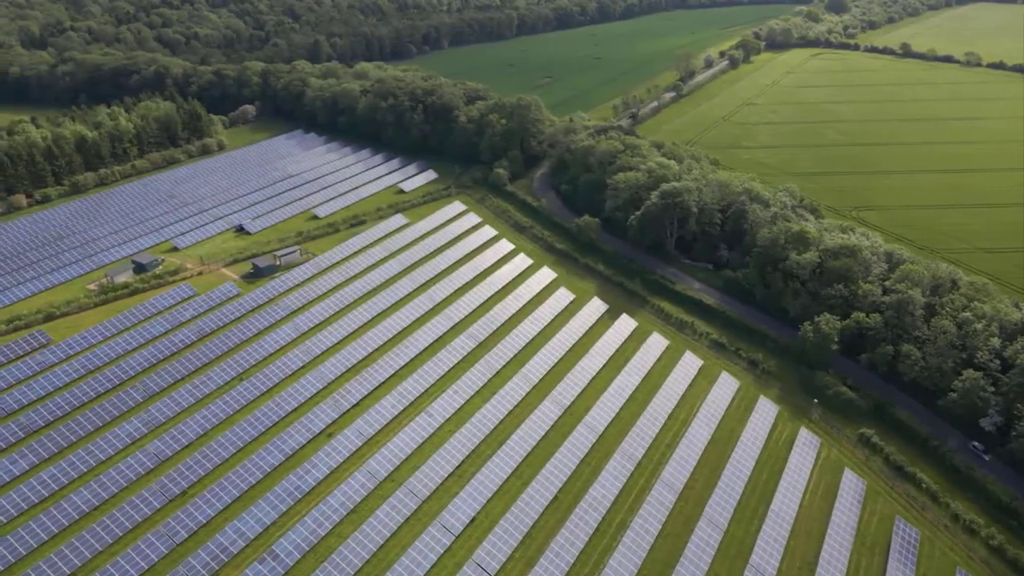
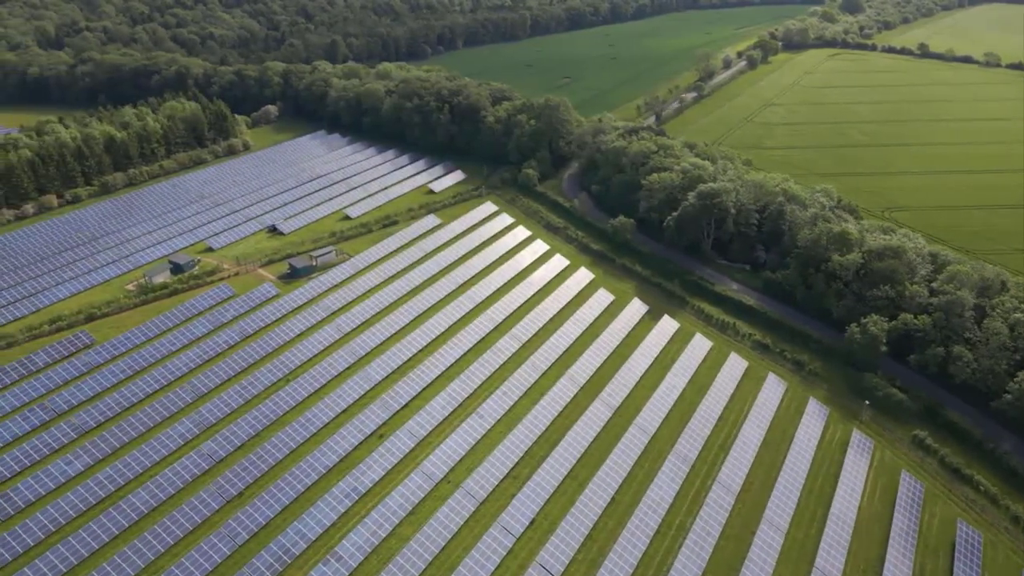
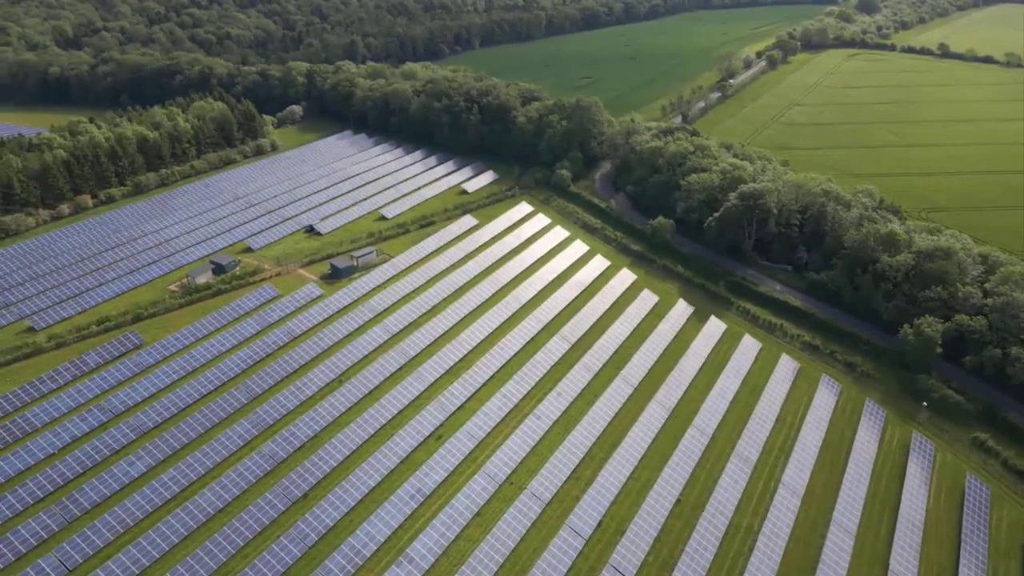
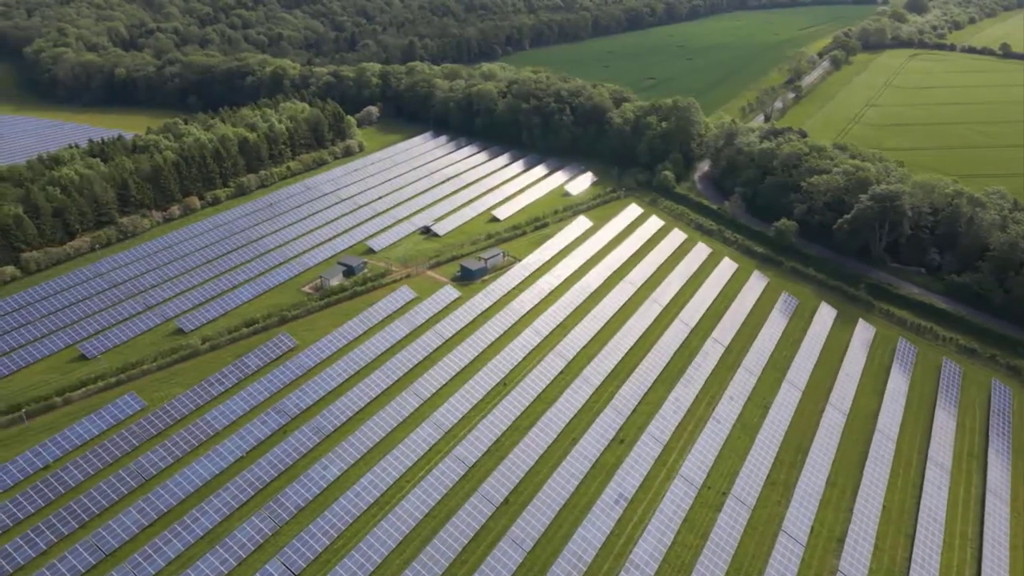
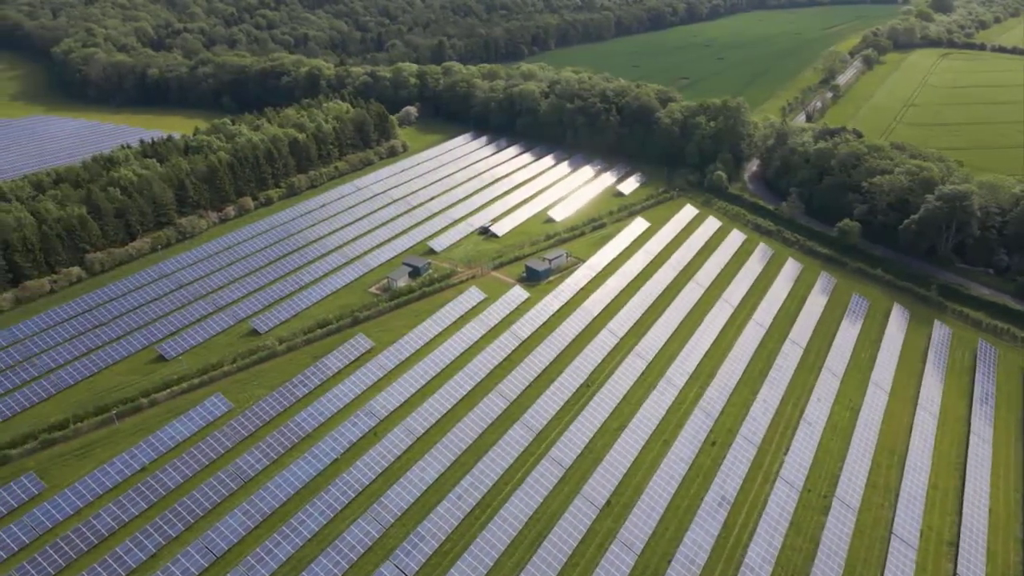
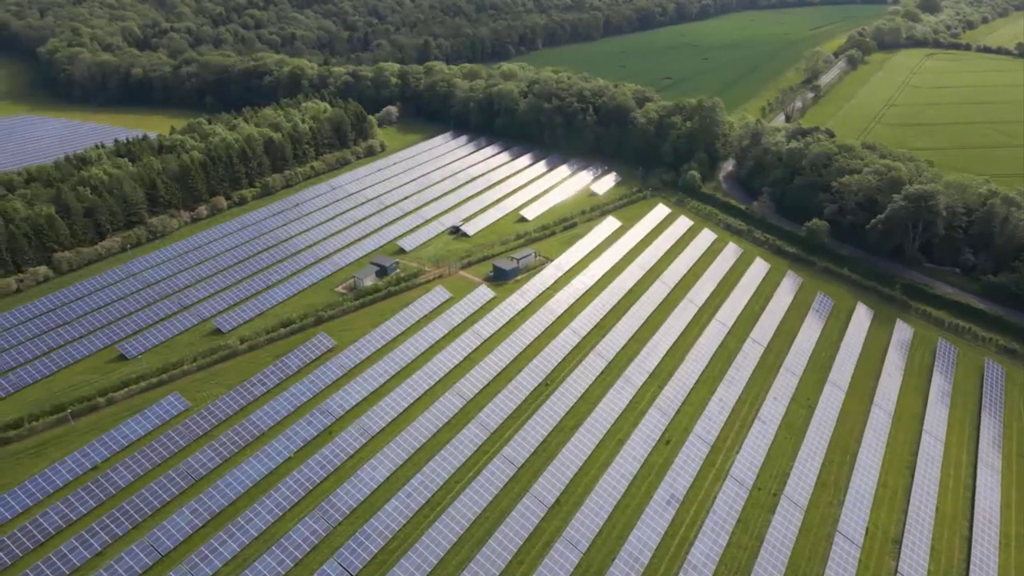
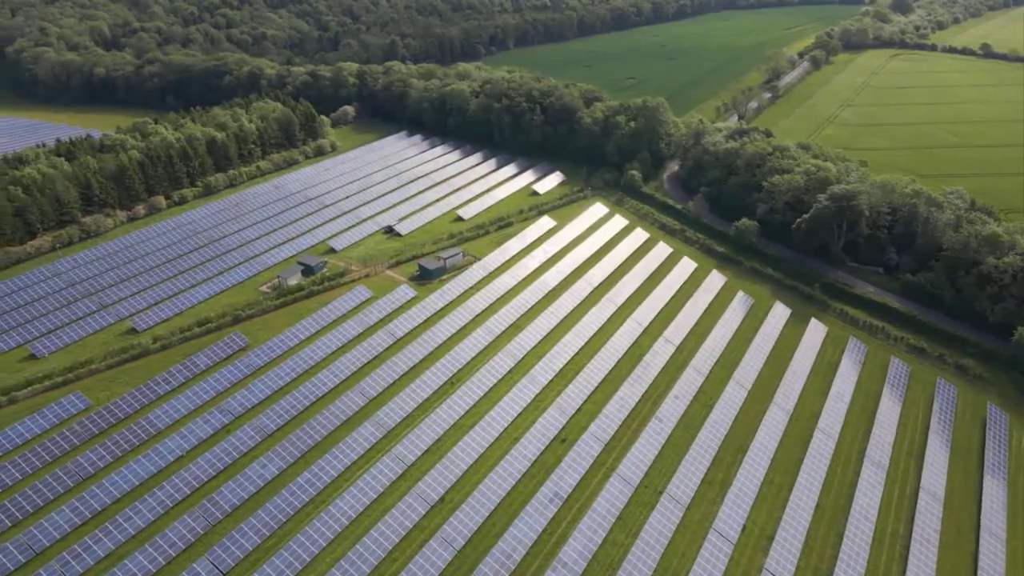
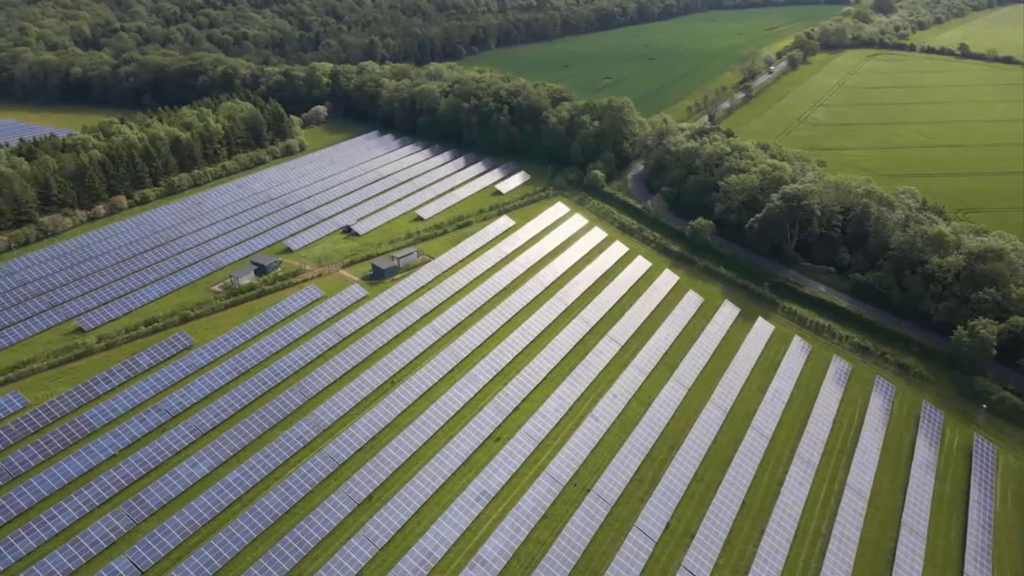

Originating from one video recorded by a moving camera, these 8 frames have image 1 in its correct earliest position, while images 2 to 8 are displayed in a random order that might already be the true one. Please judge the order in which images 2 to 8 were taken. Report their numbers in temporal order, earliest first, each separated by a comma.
2, 3, 8, 7, 4, 6, 5
